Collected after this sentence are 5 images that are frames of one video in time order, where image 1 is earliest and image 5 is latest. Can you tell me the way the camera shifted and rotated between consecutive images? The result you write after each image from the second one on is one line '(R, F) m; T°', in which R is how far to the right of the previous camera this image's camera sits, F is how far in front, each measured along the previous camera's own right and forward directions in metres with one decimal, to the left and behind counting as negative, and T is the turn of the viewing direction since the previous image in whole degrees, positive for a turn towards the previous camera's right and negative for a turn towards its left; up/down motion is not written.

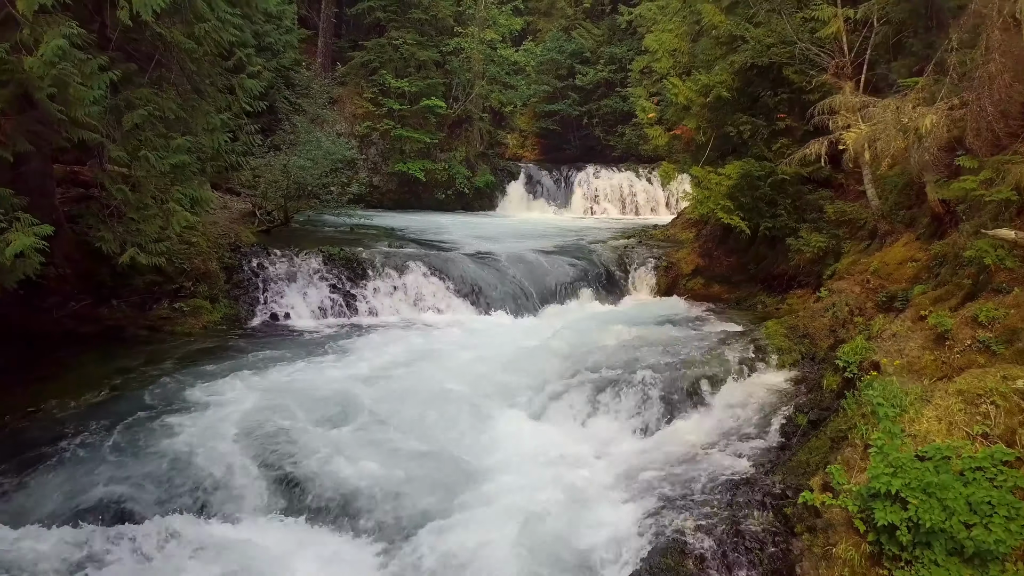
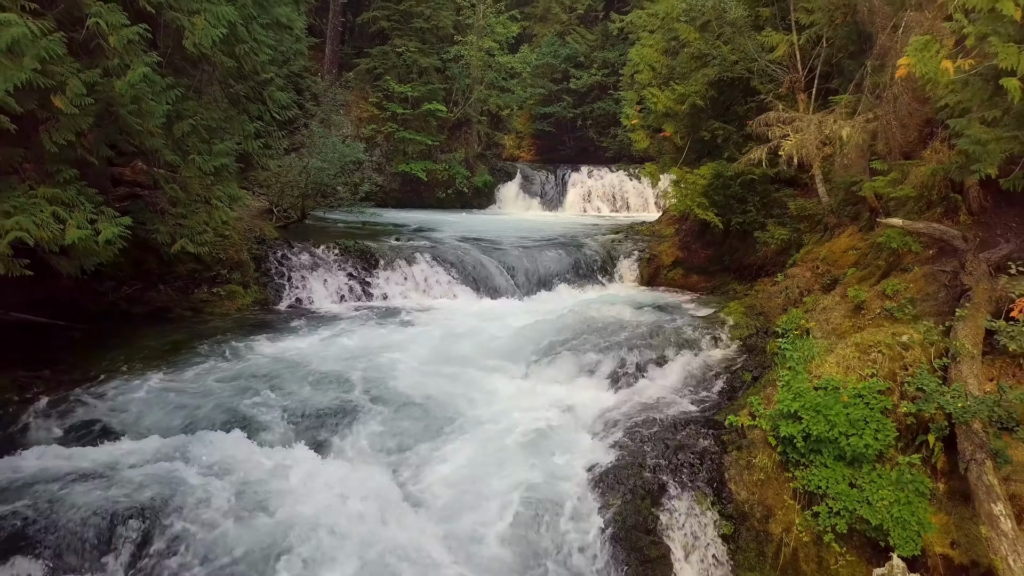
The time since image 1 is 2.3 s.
(0.0, -1.0) m; 0°
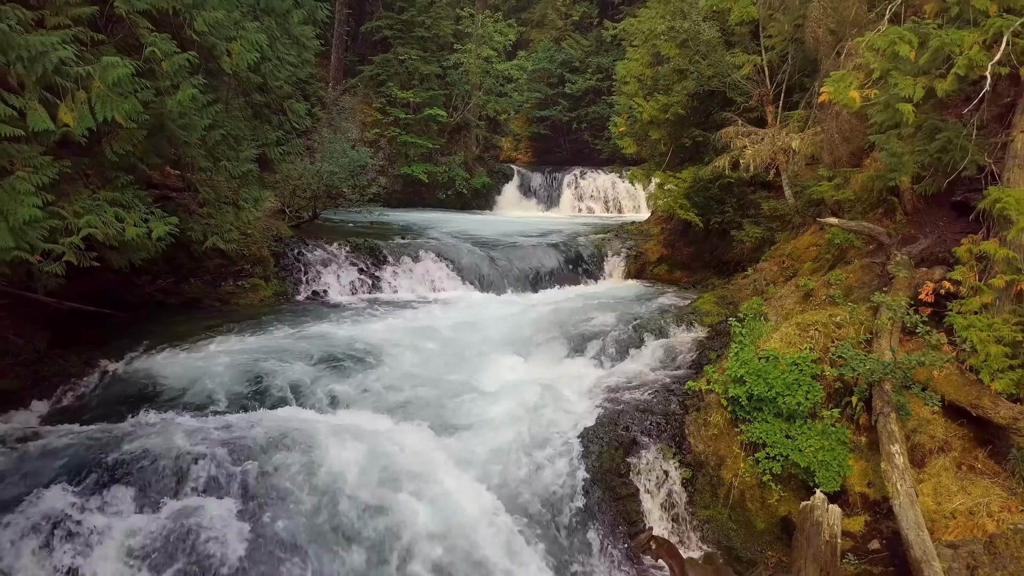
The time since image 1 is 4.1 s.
(0.0, -0.8) m; 0°
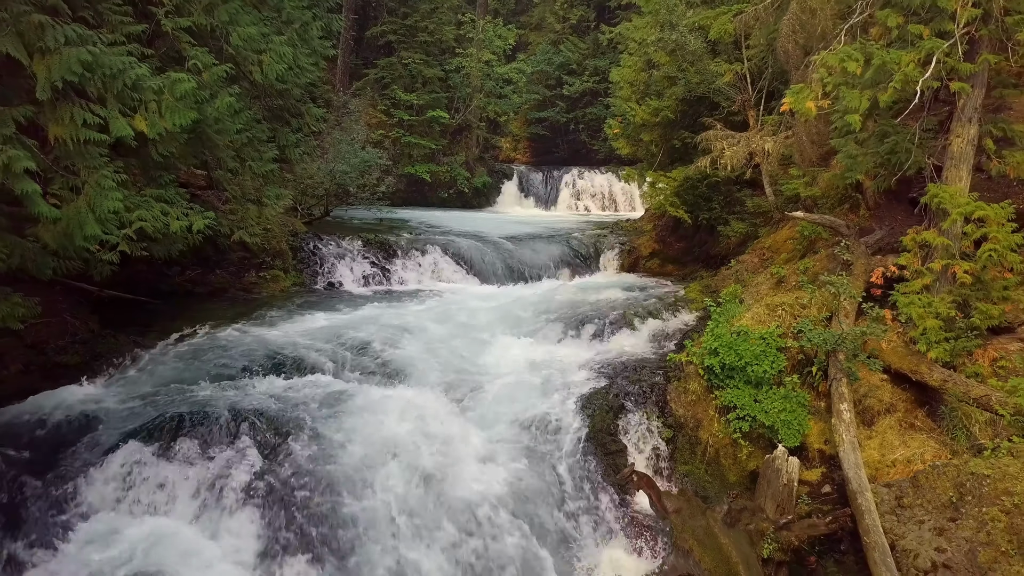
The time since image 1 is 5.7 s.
(-0.1, -0.7) m; 0°
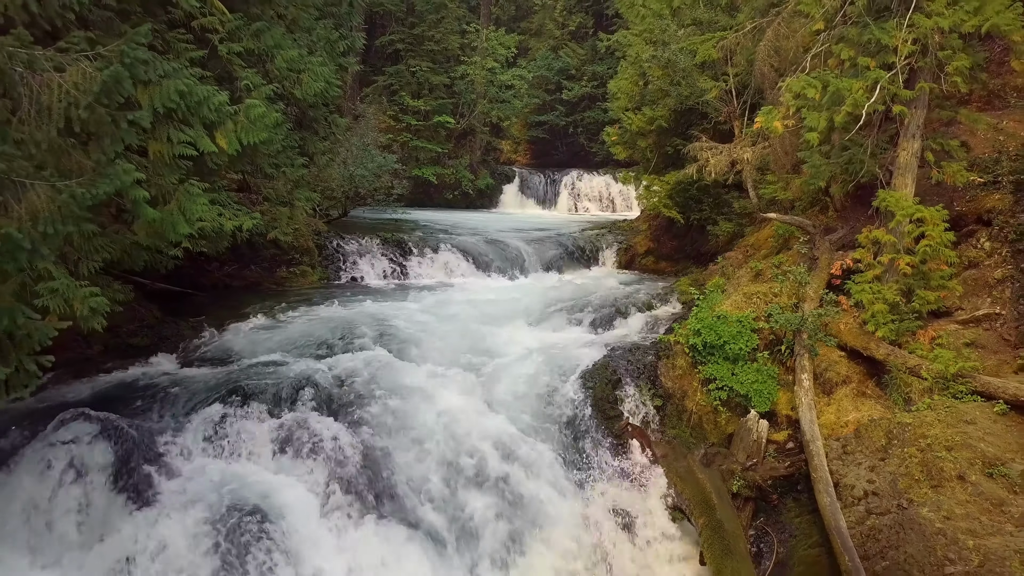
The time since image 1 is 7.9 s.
(-0.2, -0.9) m; 0°
